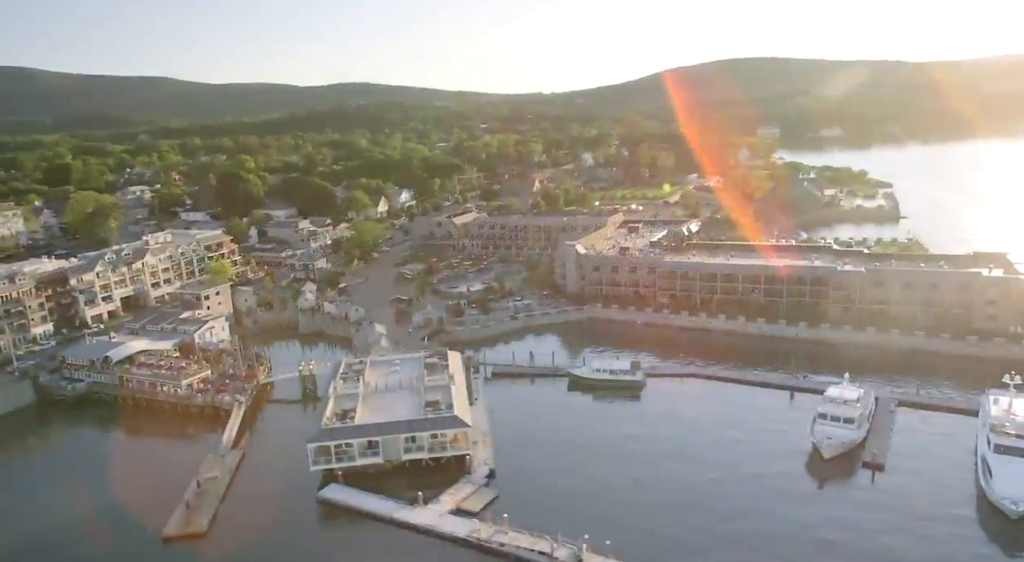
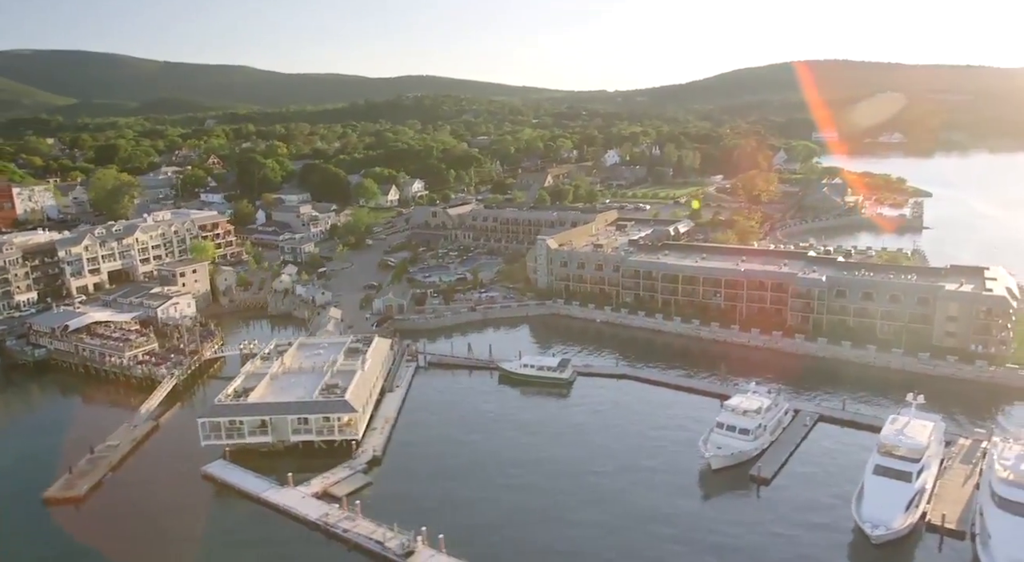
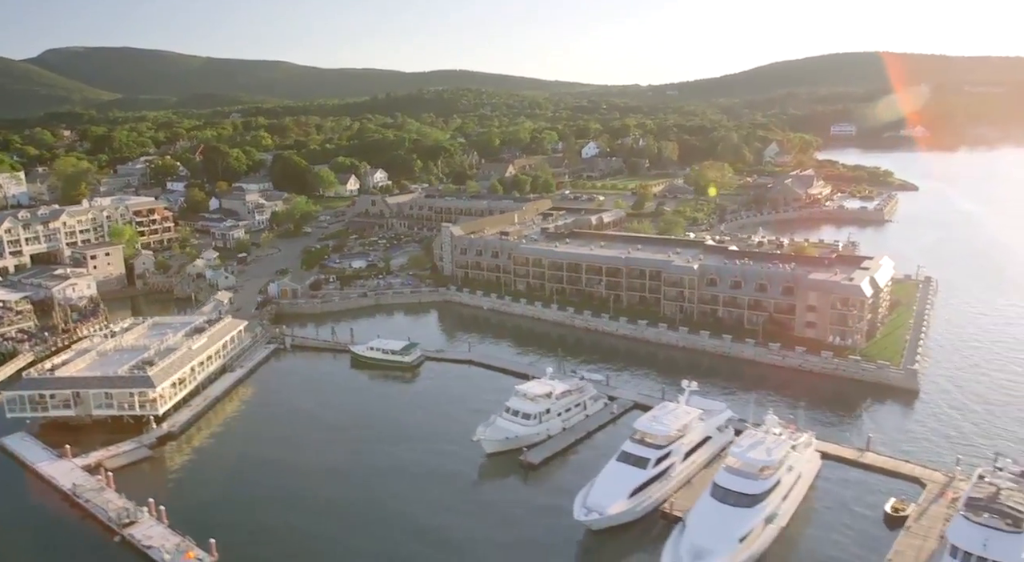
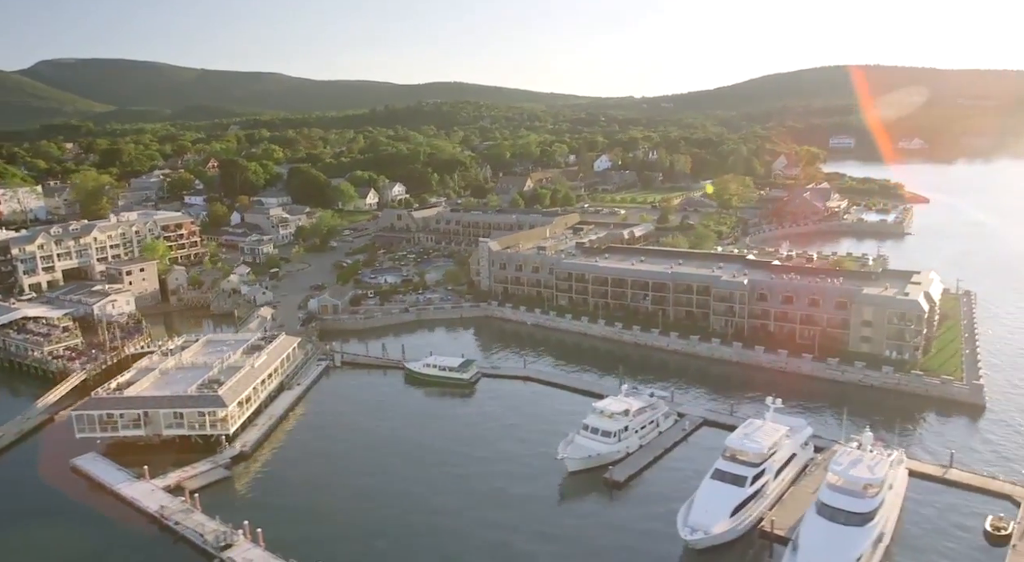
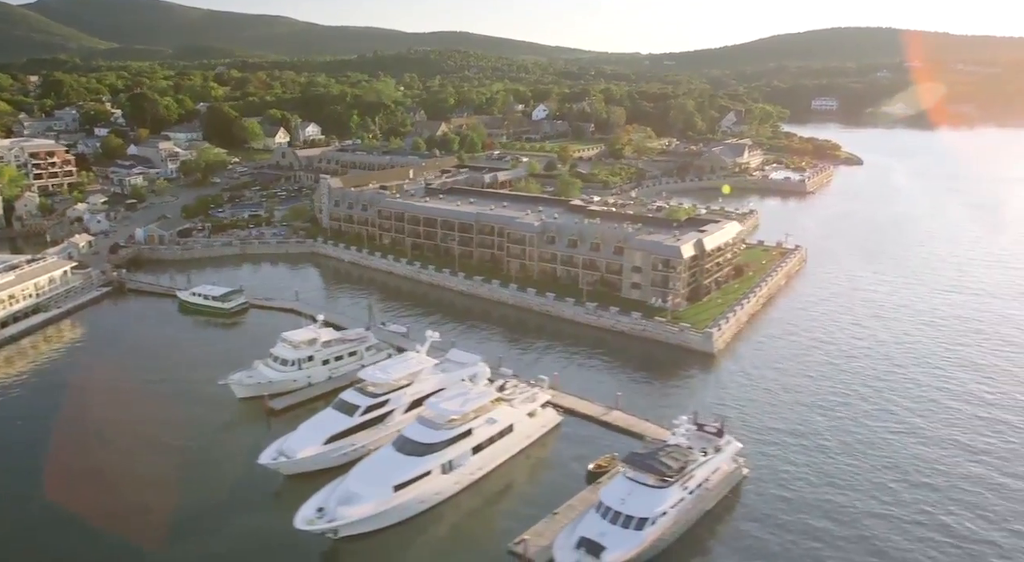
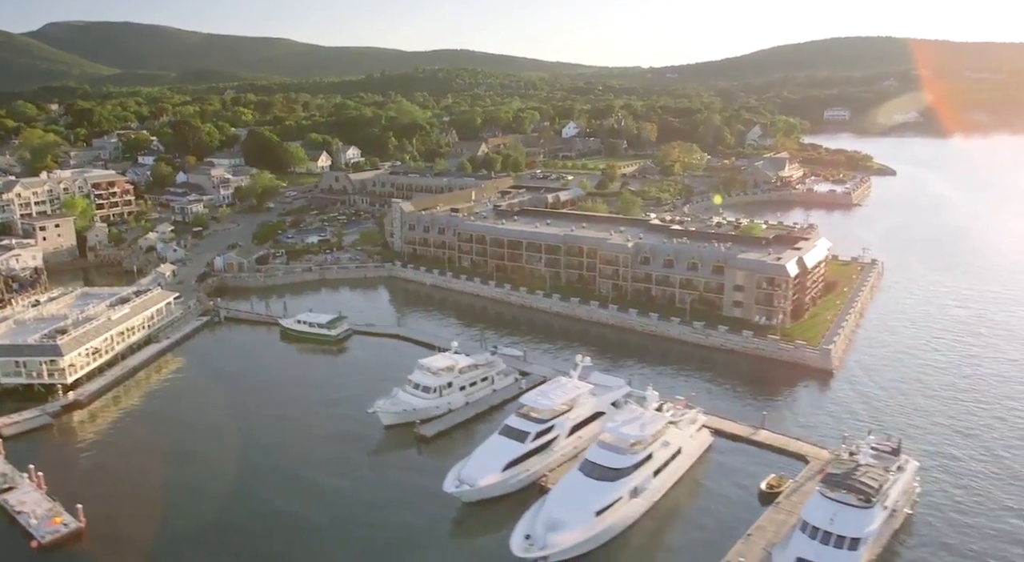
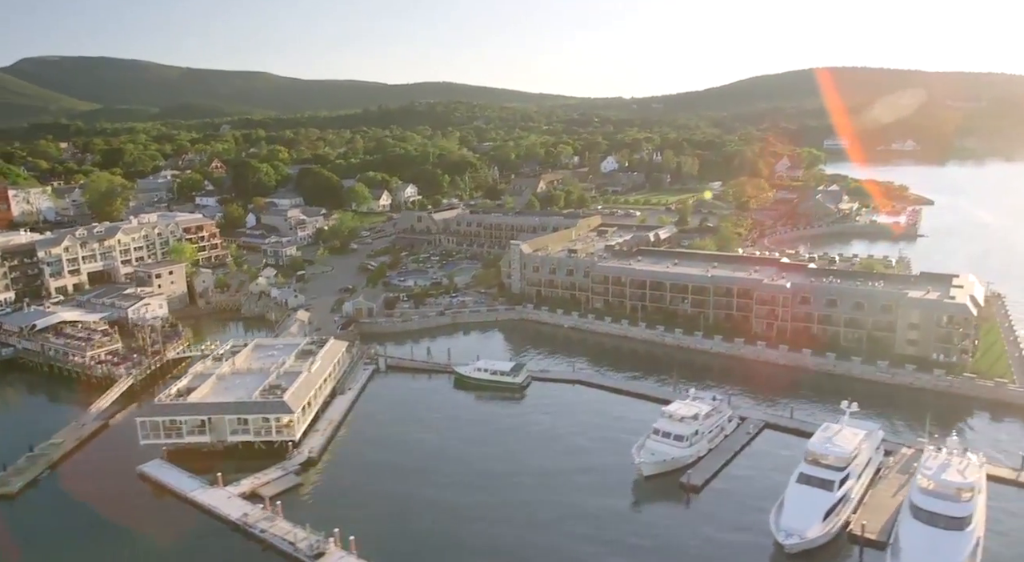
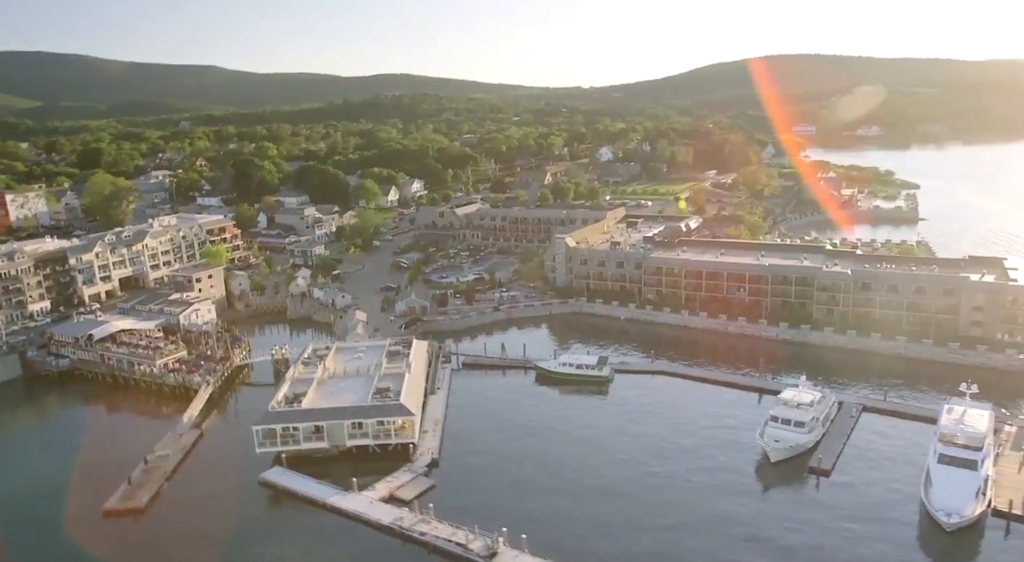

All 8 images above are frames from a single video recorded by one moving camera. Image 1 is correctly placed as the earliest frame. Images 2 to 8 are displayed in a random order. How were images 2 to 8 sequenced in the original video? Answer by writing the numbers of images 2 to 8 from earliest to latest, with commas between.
8, 2, 7, 4, 3, 6, 5
